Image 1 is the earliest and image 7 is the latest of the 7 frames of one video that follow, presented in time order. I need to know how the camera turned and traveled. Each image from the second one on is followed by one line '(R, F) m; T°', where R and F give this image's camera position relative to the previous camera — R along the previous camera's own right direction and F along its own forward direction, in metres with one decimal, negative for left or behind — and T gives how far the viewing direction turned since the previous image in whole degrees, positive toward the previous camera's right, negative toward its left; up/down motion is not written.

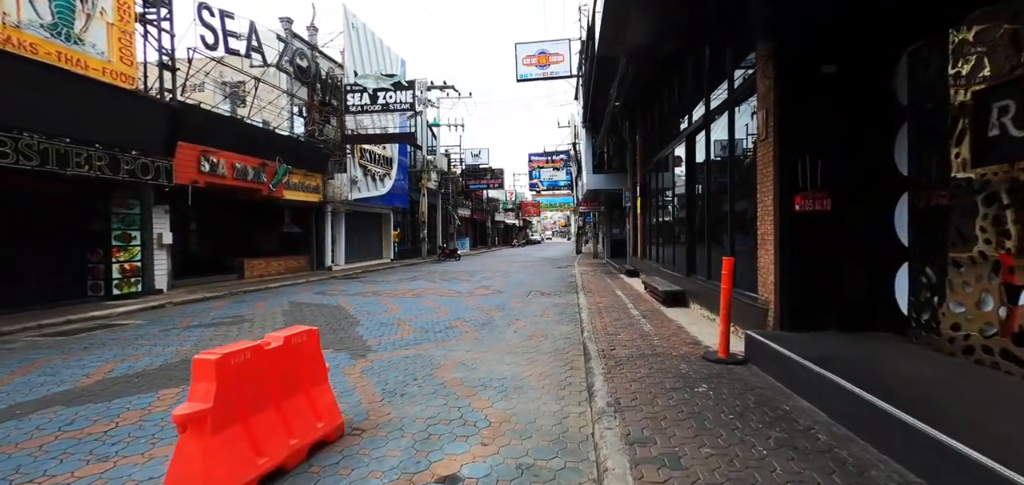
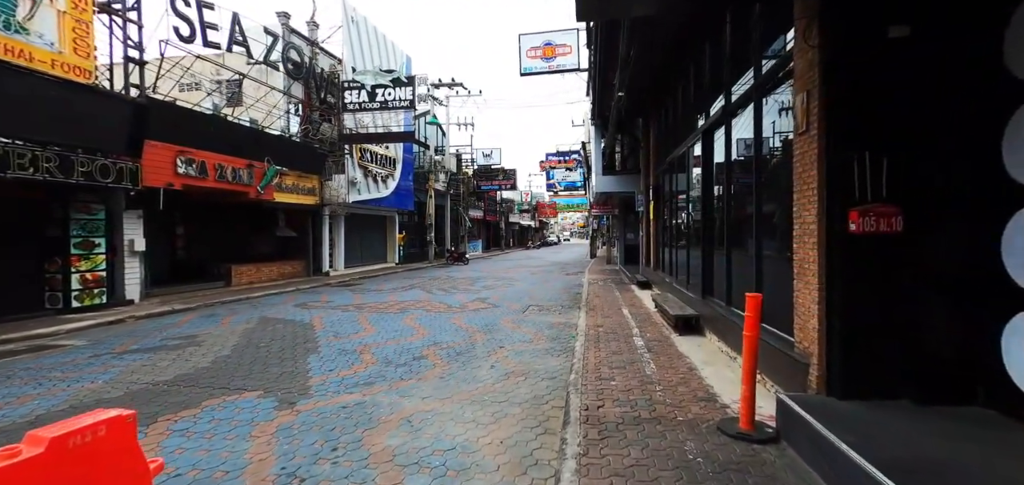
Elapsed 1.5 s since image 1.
(+0.6, +1.3) m; -2°
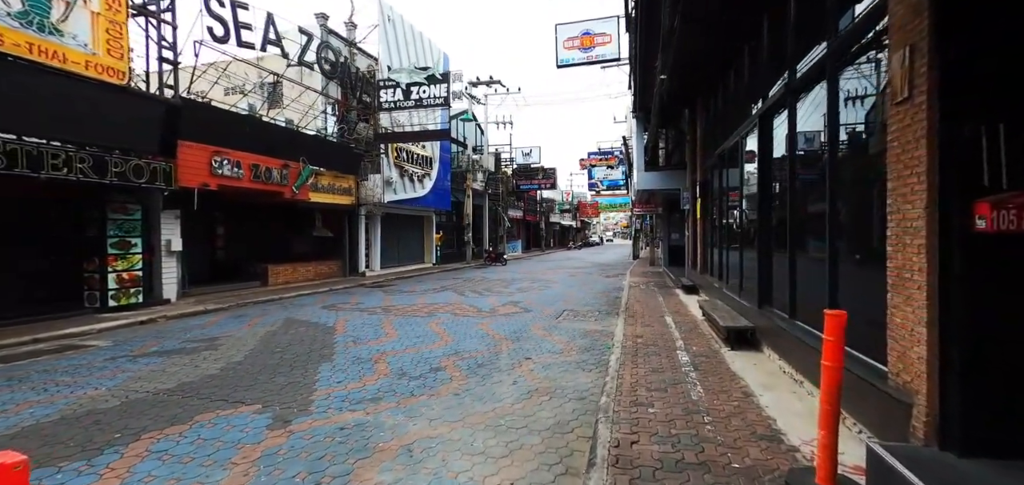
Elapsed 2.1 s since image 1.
(+0.2, +0.7) m; -5°
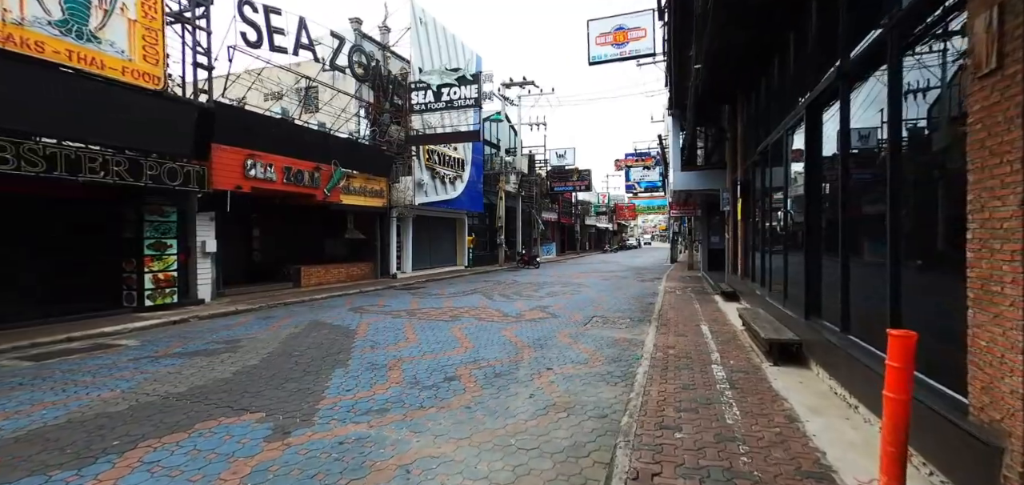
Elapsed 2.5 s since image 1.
(+0.2, +0.4) m; -5°
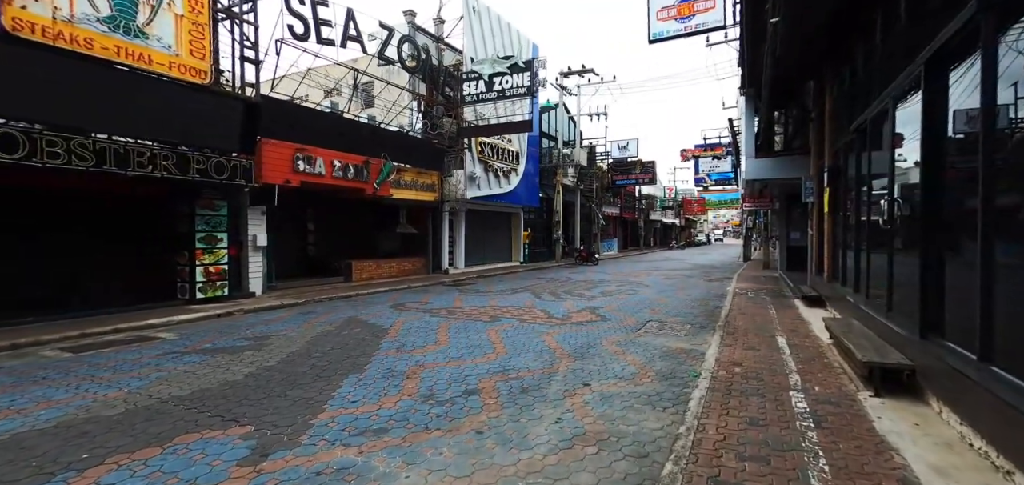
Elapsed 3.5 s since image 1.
(+0.4, +0.9) m; -8°
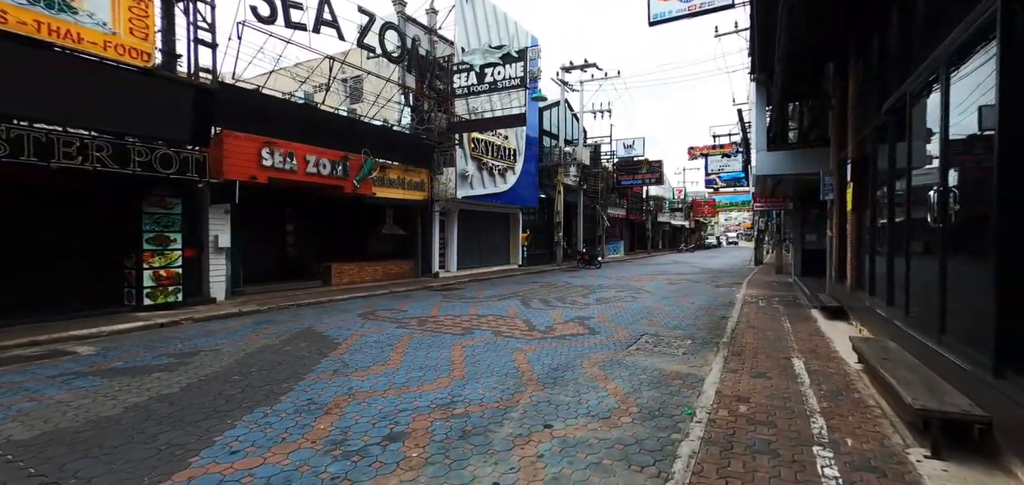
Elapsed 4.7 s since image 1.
(+0.6, +1.2) m; -1°
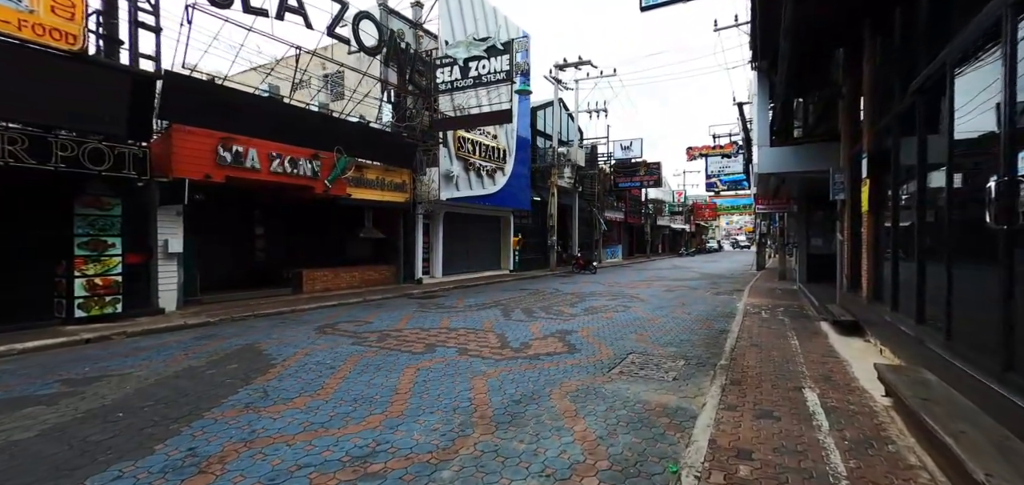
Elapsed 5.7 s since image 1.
(+0.5, +1.0) m; 0°
